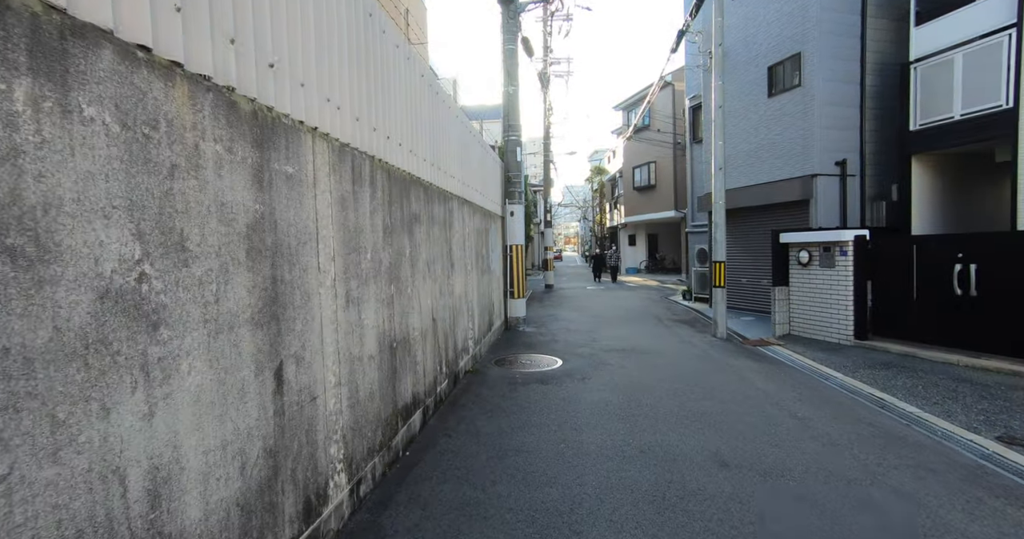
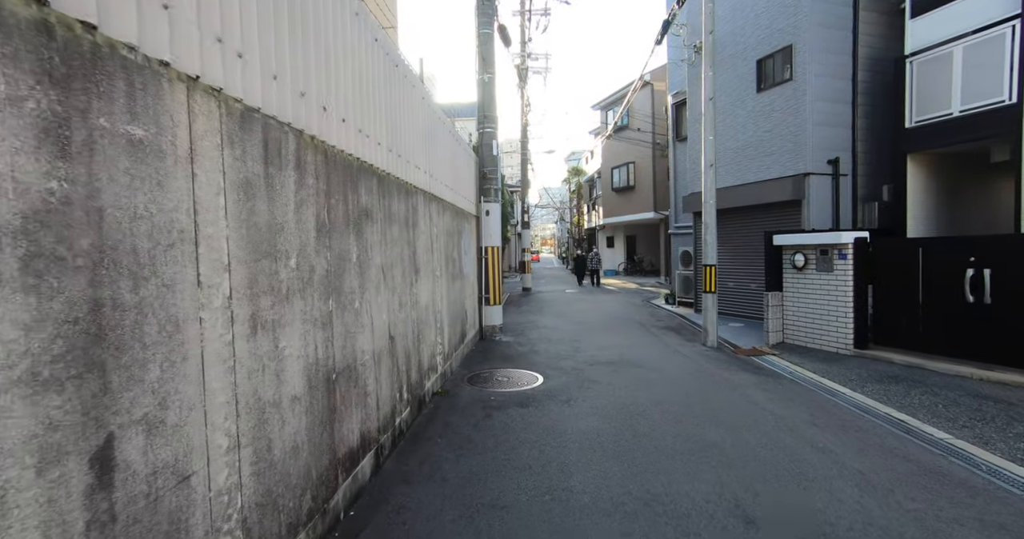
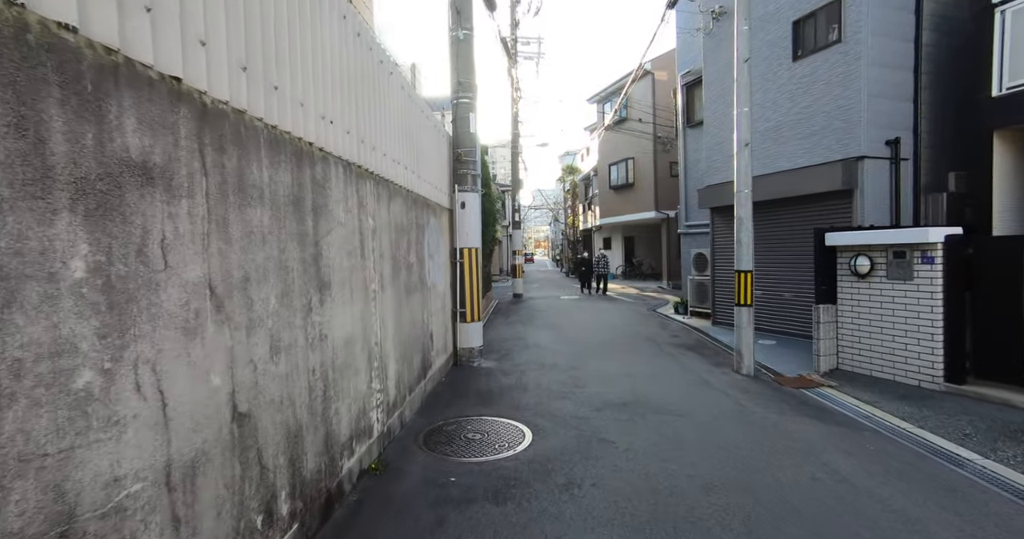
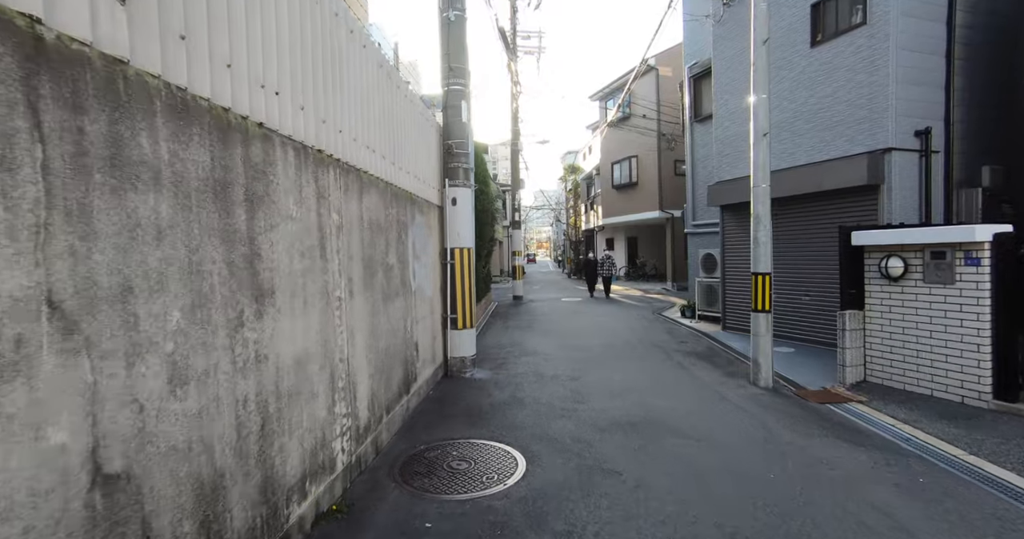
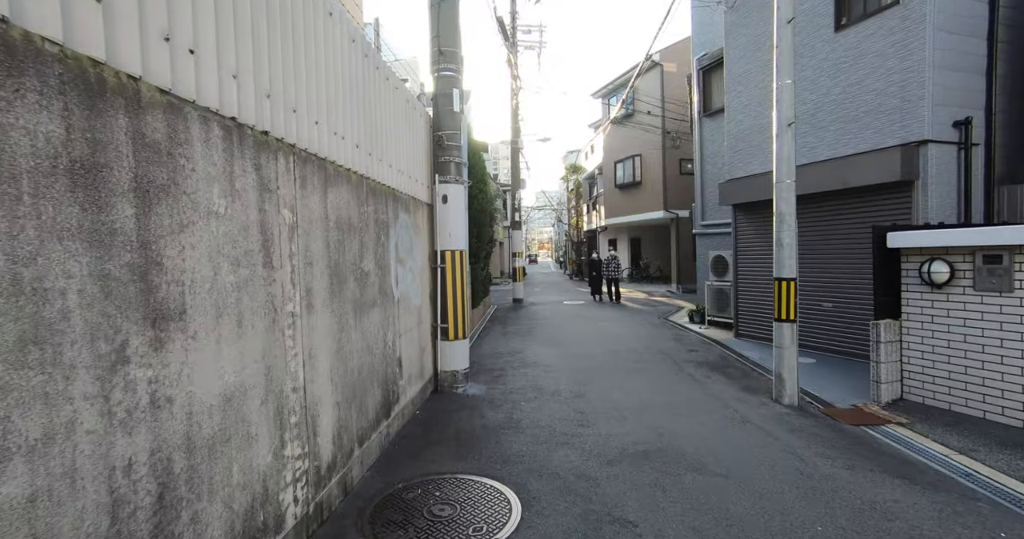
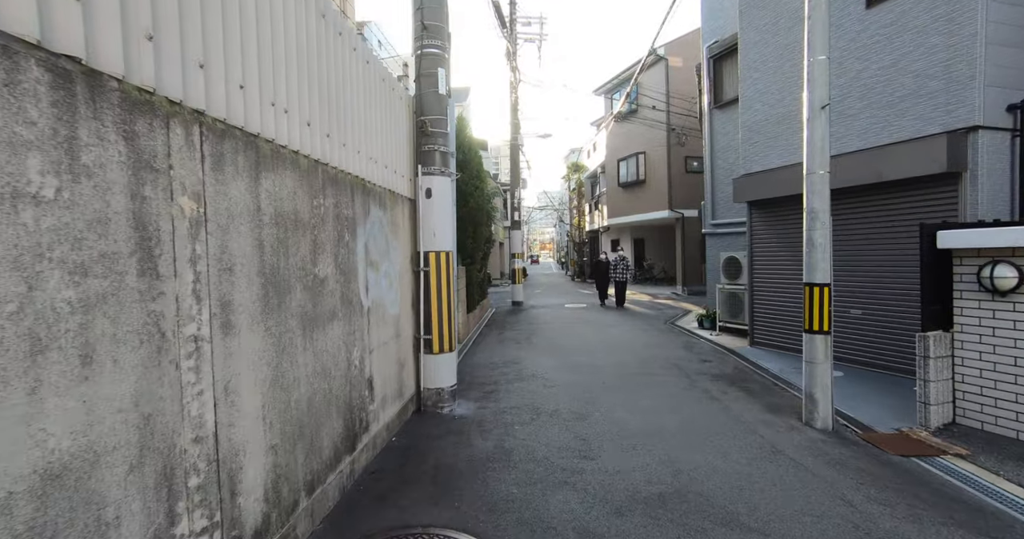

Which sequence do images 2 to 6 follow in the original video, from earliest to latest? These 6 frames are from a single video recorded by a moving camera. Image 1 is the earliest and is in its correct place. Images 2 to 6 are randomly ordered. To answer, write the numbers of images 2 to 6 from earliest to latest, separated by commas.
2, 3, 4, 5, 6
